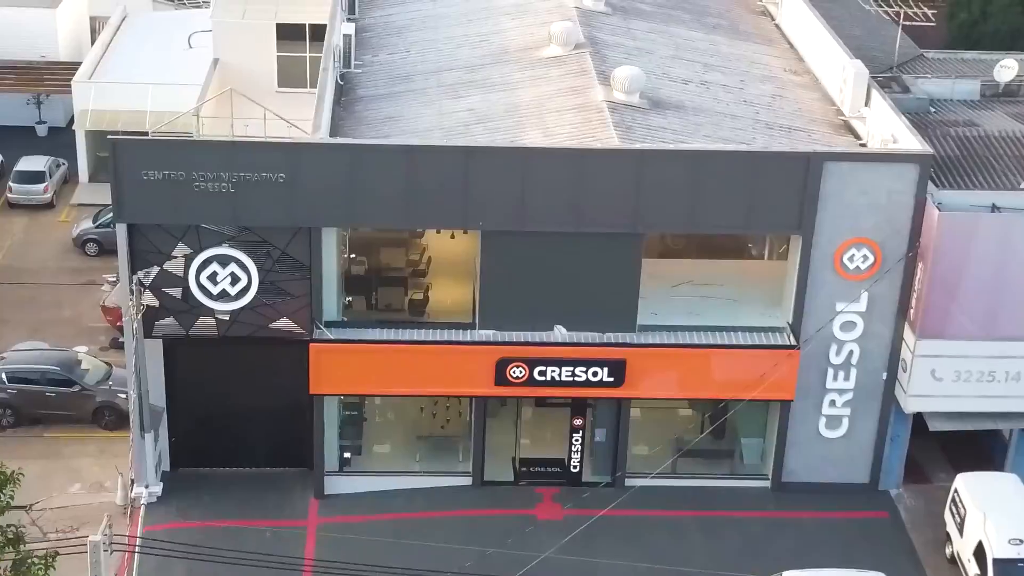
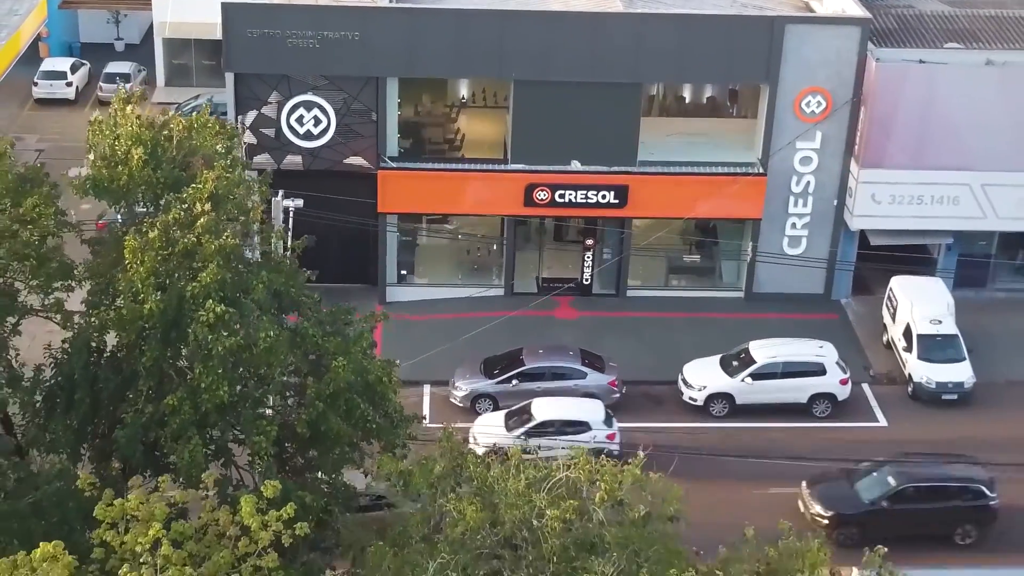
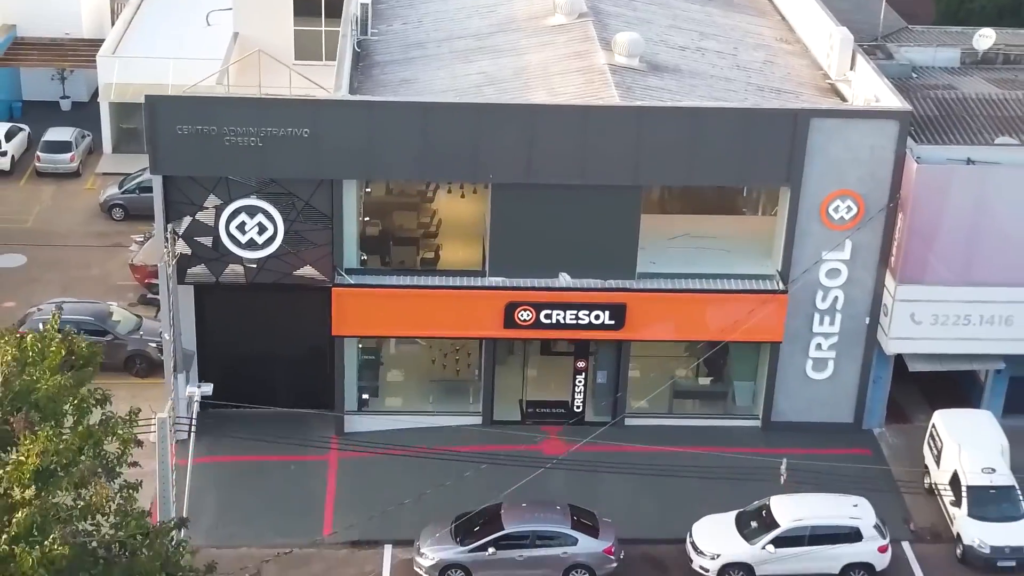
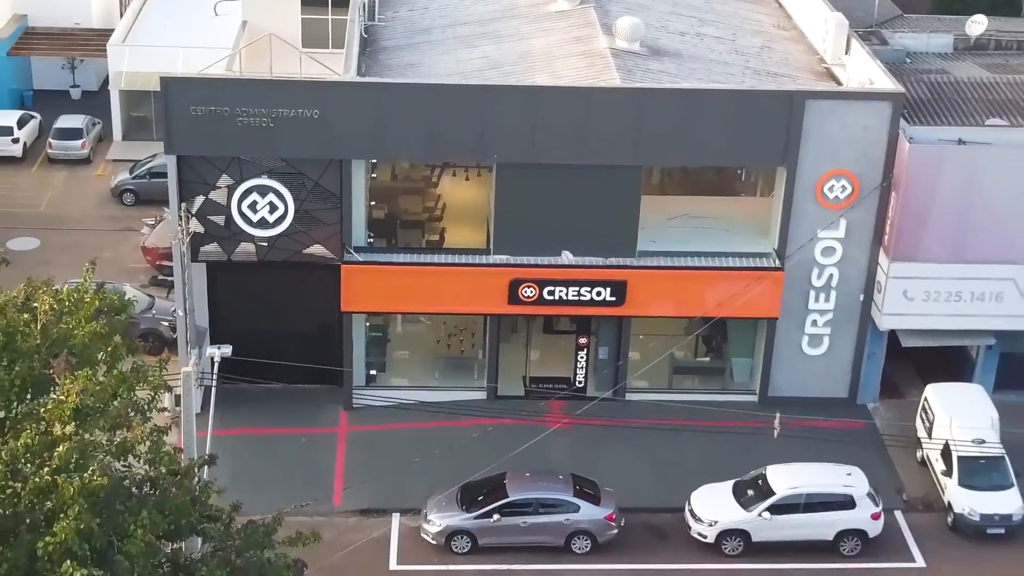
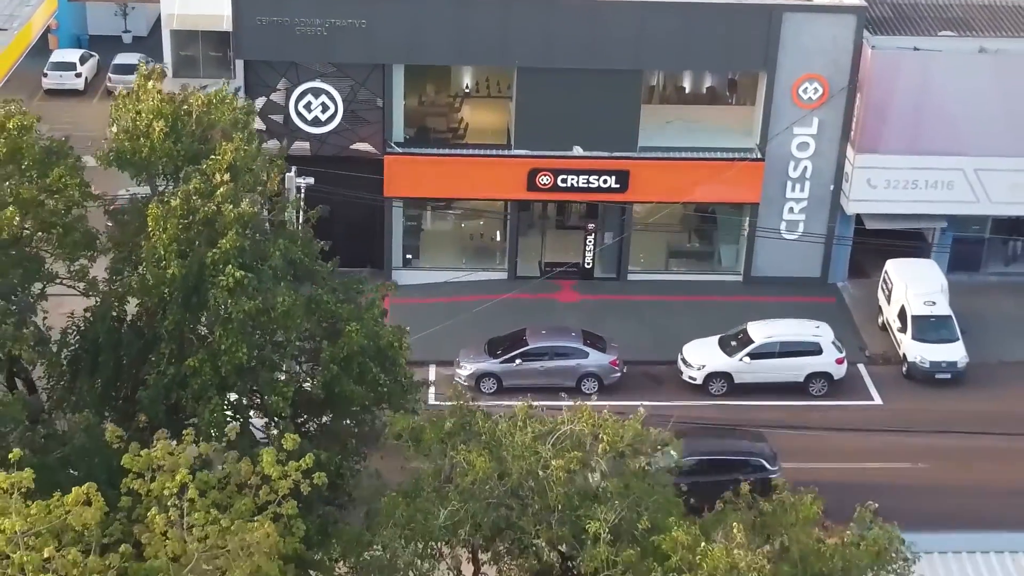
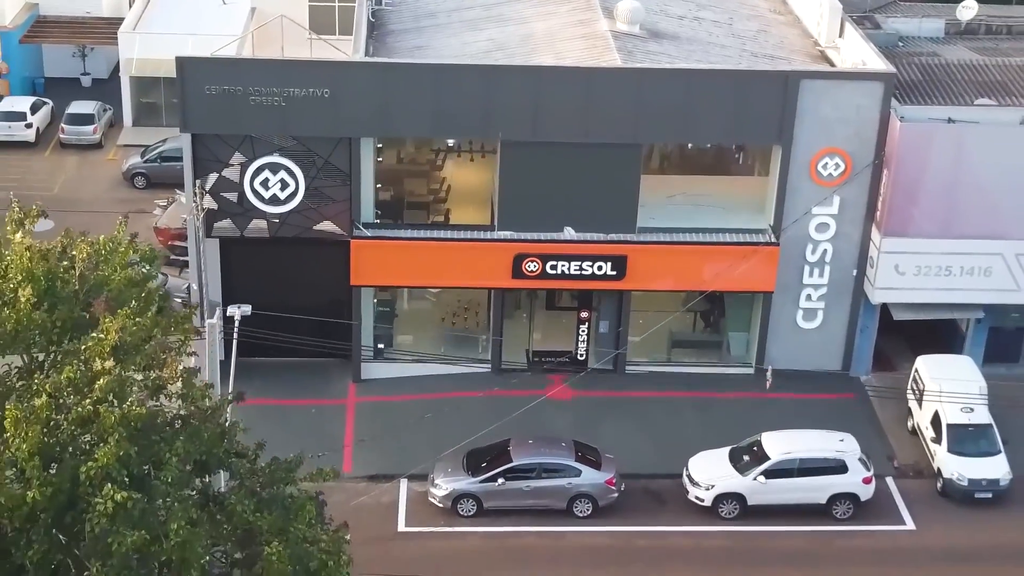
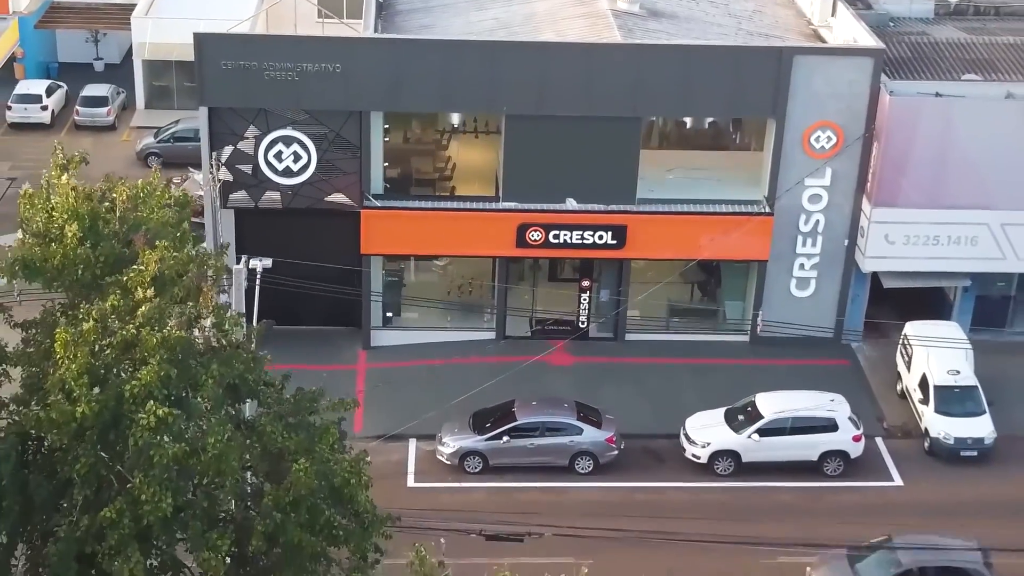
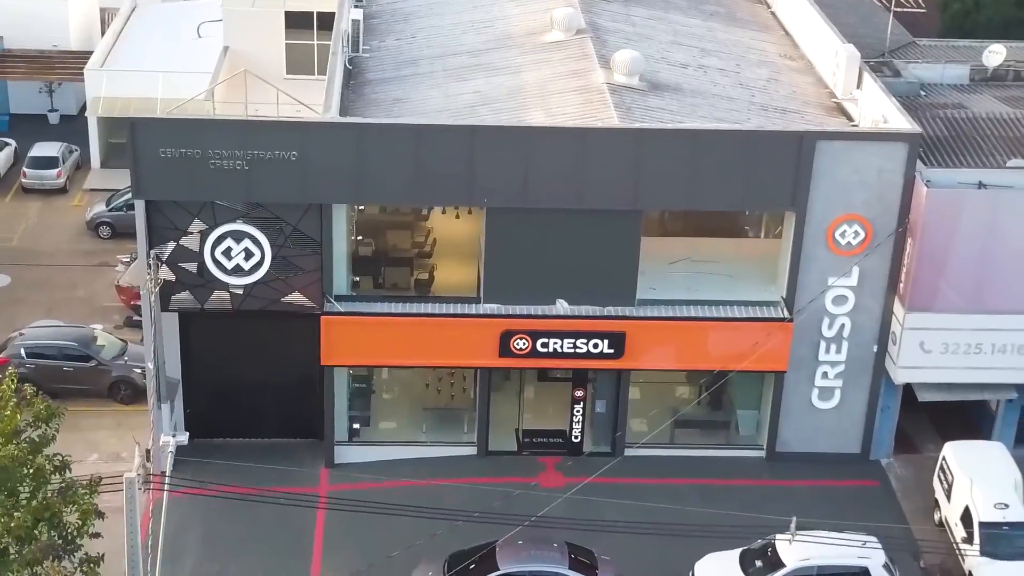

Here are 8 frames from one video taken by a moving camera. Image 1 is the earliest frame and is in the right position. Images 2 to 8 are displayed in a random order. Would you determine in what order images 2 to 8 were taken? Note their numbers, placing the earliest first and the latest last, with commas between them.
8, 3, 4, 6, 7, 2, 5
